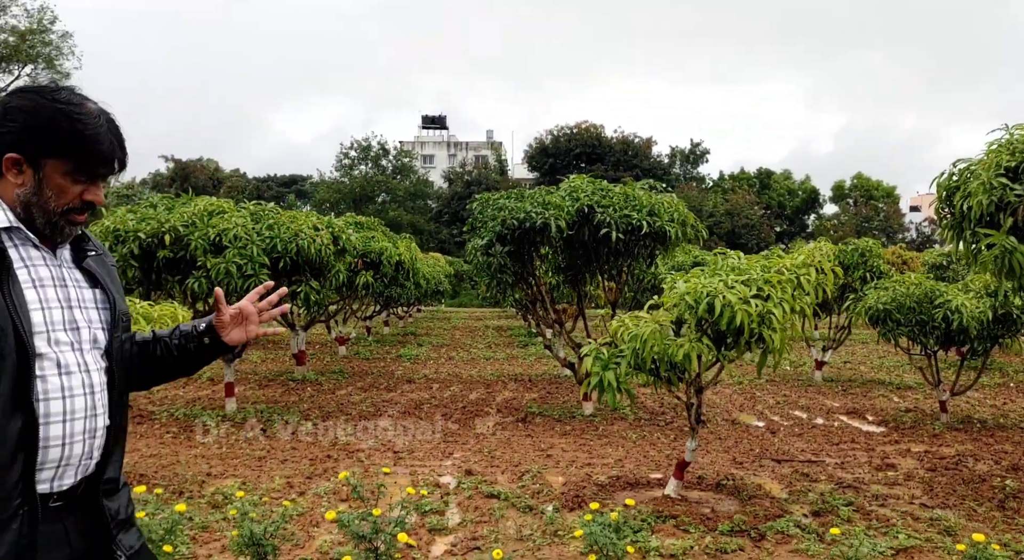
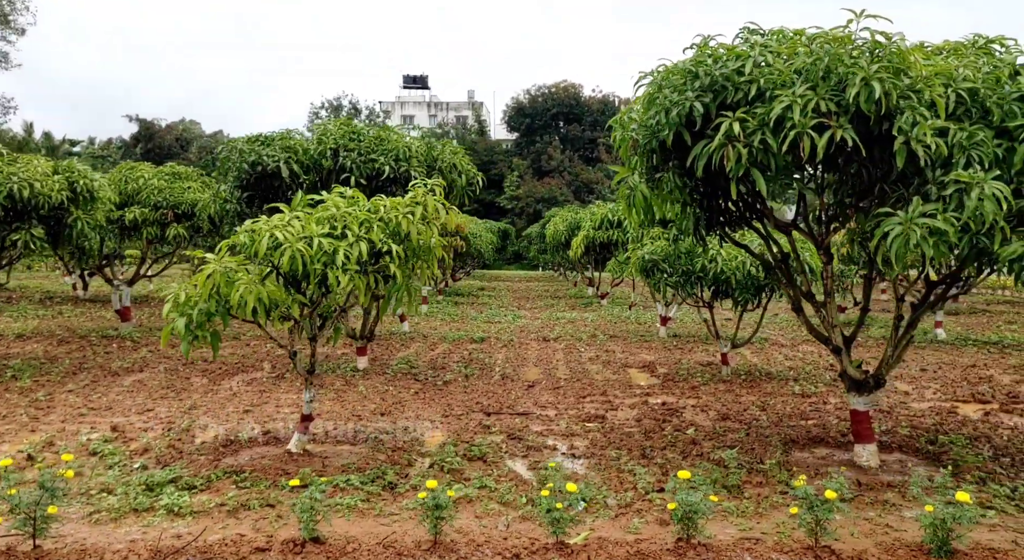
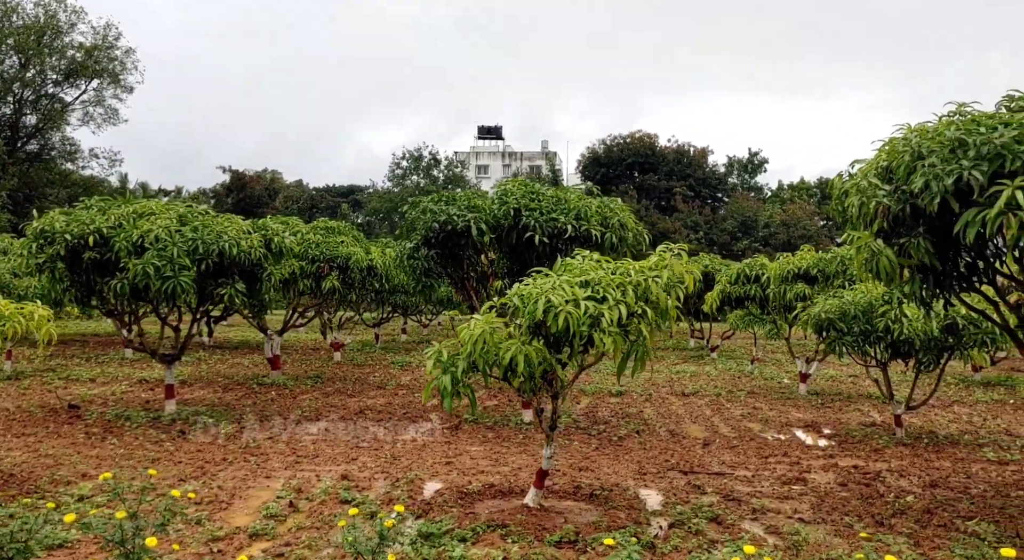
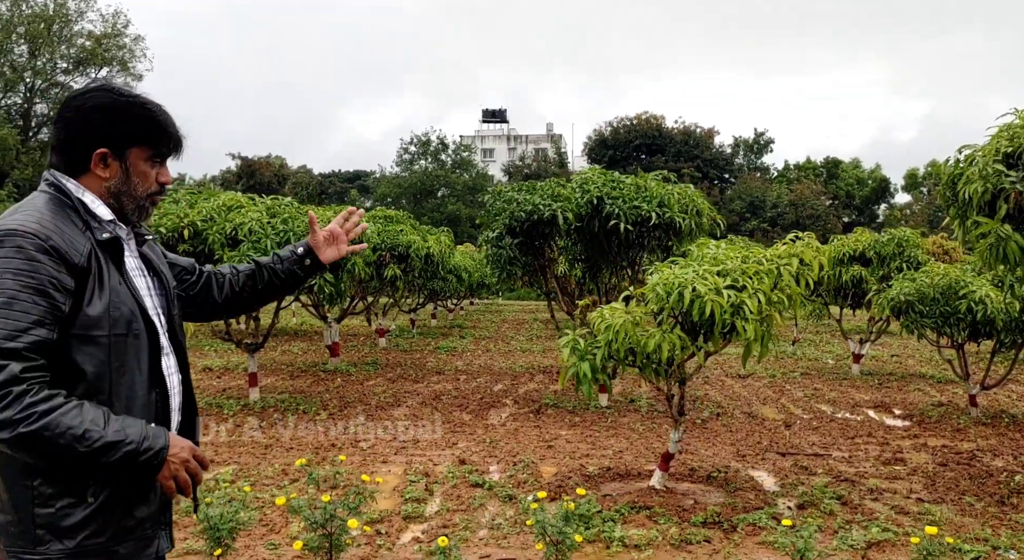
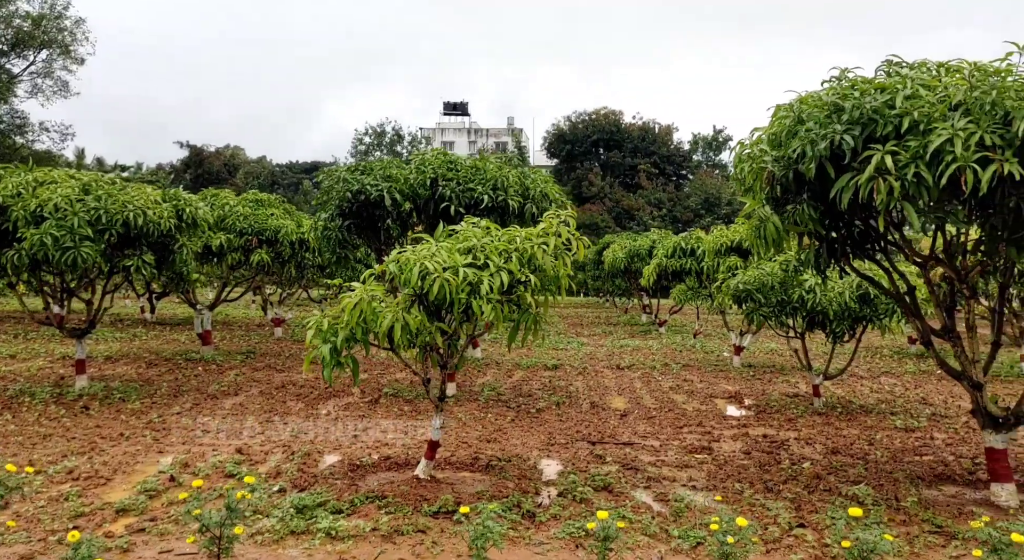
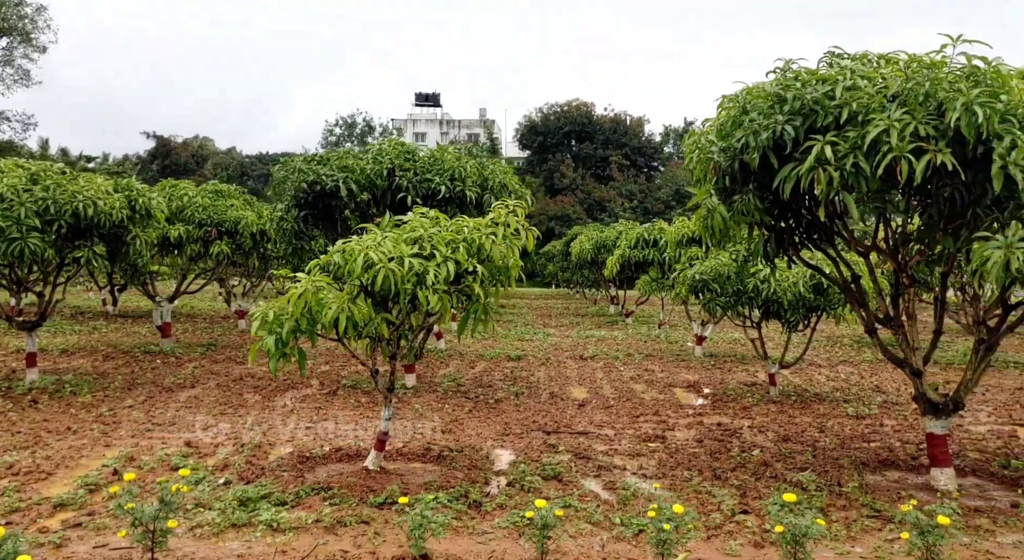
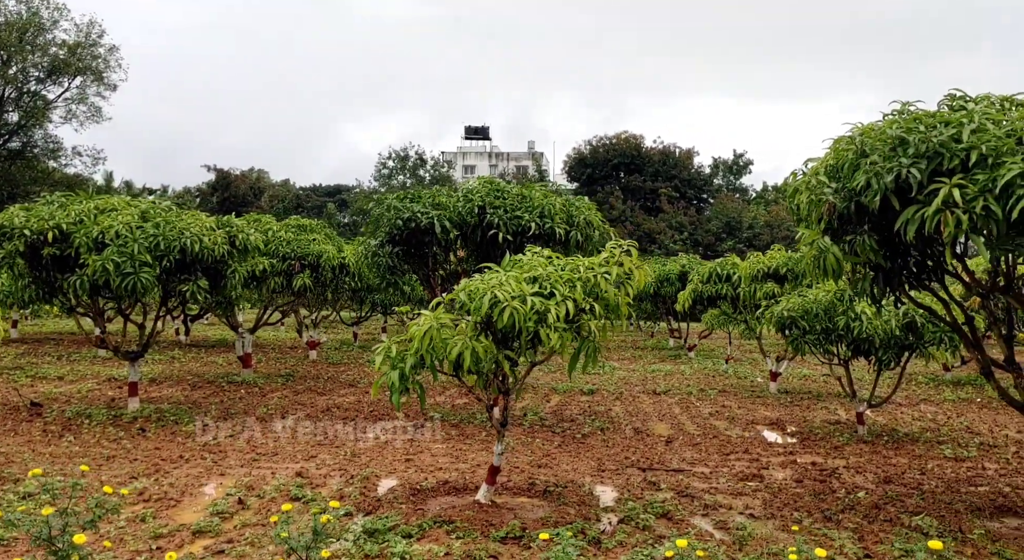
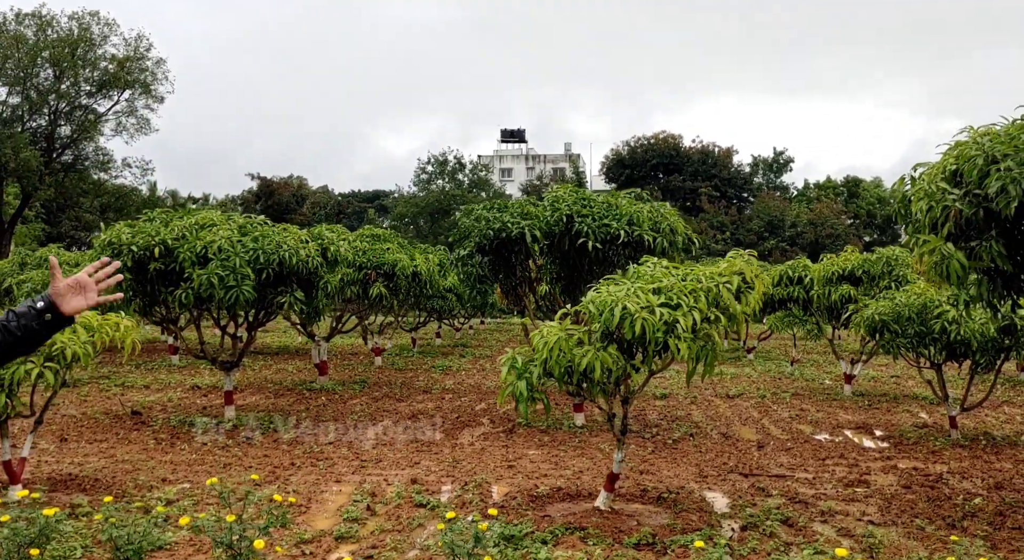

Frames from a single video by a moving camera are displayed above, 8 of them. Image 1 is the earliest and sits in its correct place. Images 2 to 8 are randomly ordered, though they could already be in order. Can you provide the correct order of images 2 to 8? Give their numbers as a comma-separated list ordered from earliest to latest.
4, 8, 3, 7, 5, 6, 2
